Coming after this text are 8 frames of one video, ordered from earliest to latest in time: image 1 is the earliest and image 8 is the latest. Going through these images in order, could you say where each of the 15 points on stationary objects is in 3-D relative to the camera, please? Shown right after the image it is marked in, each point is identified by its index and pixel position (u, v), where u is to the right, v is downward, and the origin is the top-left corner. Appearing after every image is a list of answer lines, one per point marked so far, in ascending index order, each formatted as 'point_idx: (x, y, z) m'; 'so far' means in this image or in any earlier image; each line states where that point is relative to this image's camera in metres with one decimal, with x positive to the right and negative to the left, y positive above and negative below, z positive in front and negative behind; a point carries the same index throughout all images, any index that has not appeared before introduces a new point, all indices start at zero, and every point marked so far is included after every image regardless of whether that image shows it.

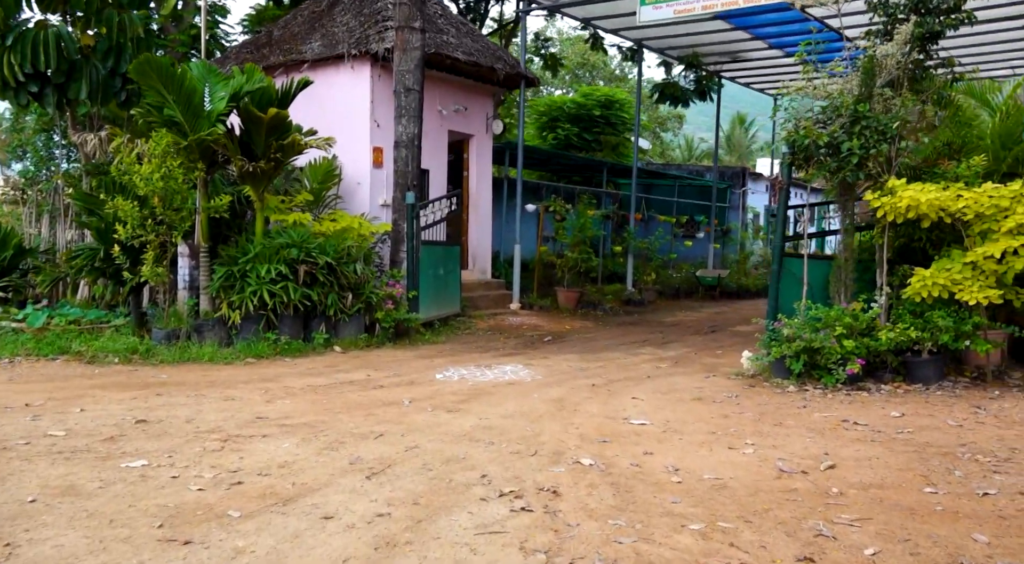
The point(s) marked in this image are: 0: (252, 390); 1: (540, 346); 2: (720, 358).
0: (-1.9, -0.8, +6.5) m
1: (+0.3, -0.7, +10.2) m
2: (+2.3, -0.8, +9.7) m
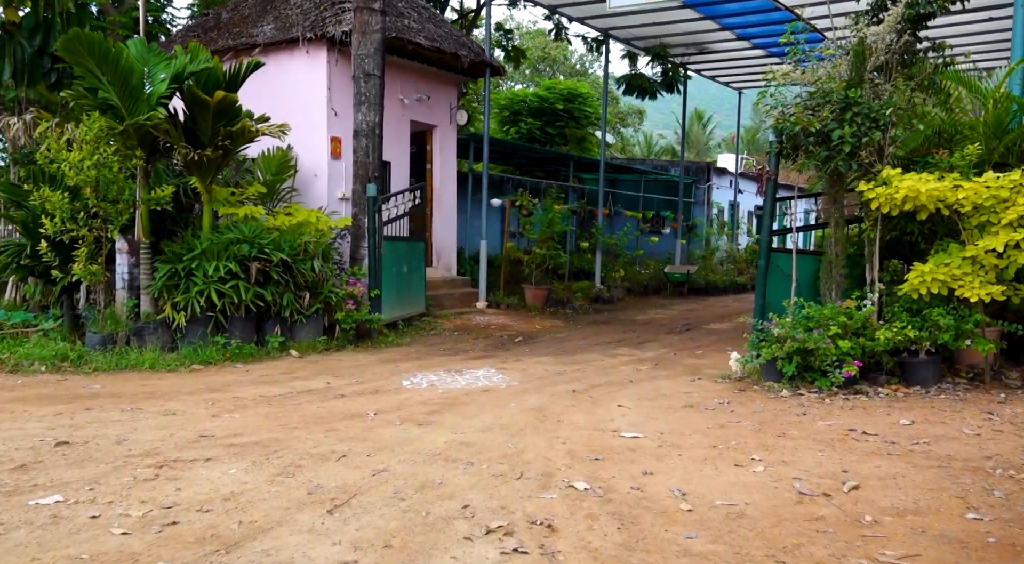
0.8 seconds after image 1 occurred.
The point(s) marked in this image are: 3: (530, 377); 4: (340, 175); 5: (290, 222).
0: (-2.1, -0.8, +5.8) m
1: (0.0, -0.7, +9.6) m
2: (+2.0, -0.8, +9.2) m
3: (+0.2, -0.8, +7.6) m
4: (-2.1, +1.3, +10.7) m
5: (-2.2, +0.6, +8.7) m
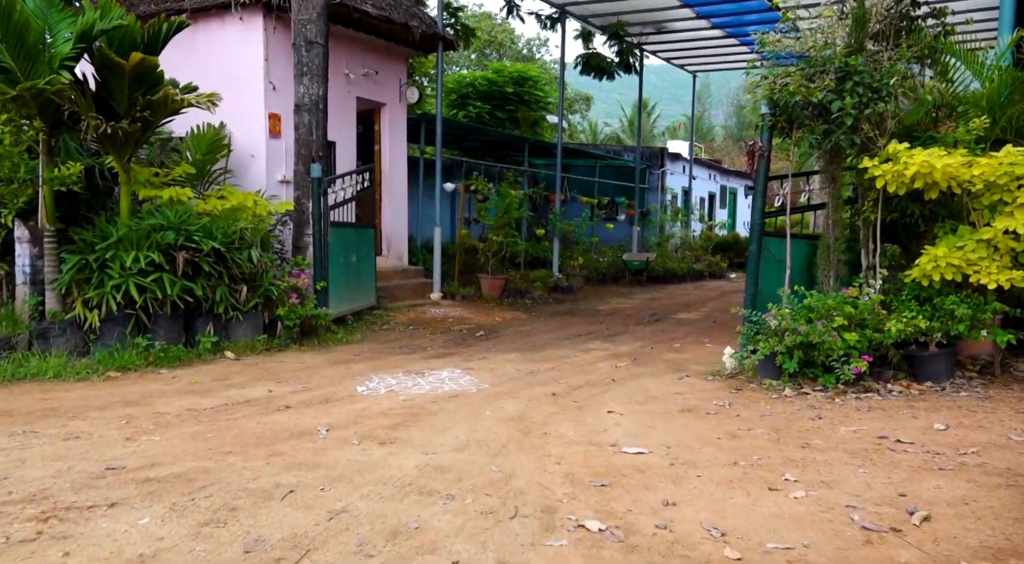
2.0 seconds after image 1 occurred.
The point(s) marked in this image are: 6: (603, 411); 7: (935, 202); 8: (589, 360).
0: (-2.2, -0.7, +4.8) m
1: (-0.4, -0.6, +8.7) m
2: (+1.6, -0.7, +8.4) m
3: (-0.1, -0.7, +6.7) m
4: (-2.5, +1.4, +9.7) m
5: (-2.5, +0.6, +7.7) m
6: (+0.6, -0.8, +5.6) m
7: (+3.4, +0.6, +7.2) m
8: (+0.7, -0.7, +7.8) m
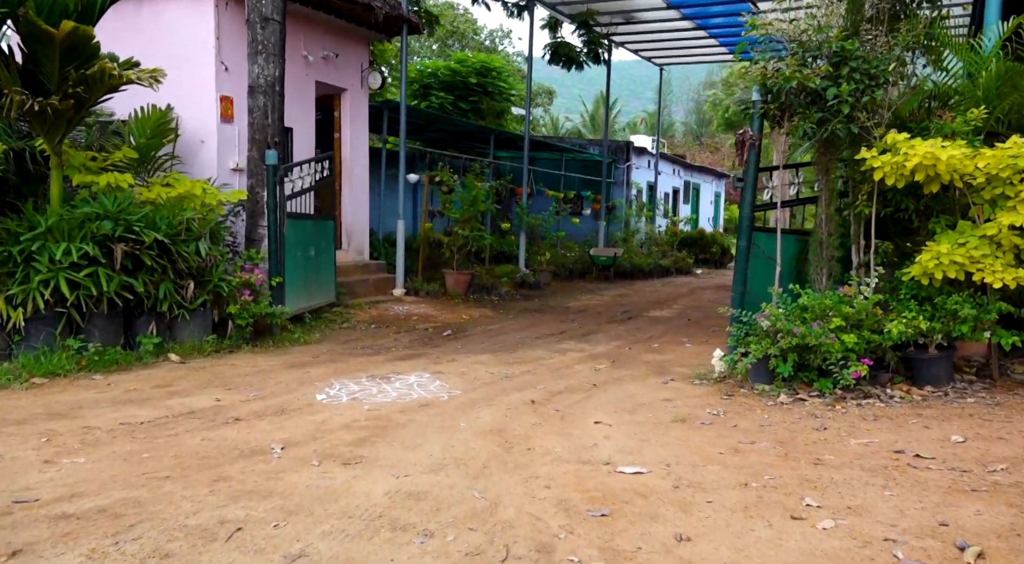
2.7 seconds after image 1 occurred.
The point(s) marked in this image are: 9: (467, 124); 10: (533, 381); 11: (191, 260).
0: (-2.3, -0.7, +4.2) m
1: (-0.7, -0.6, +8.2) m
2: (+1.4, -0.7, +7.9) m
3: (-0.3, -0.7, +6.1) m
4: (-2.8, +1.4, +9.0) m
5: (-2.7, +0.7, +7.0) m
6: (+0.4, -0.8, +5.1) m
7: (+3.2, +0.7, +6.8) m
8: (+0.4, -0.7, +7.3) m
9: (-0.8, +2.7, +15.0) m
10: (+0.1, -0.7, +6.4) m
11: (-2.4, +0.2, +6.7) m
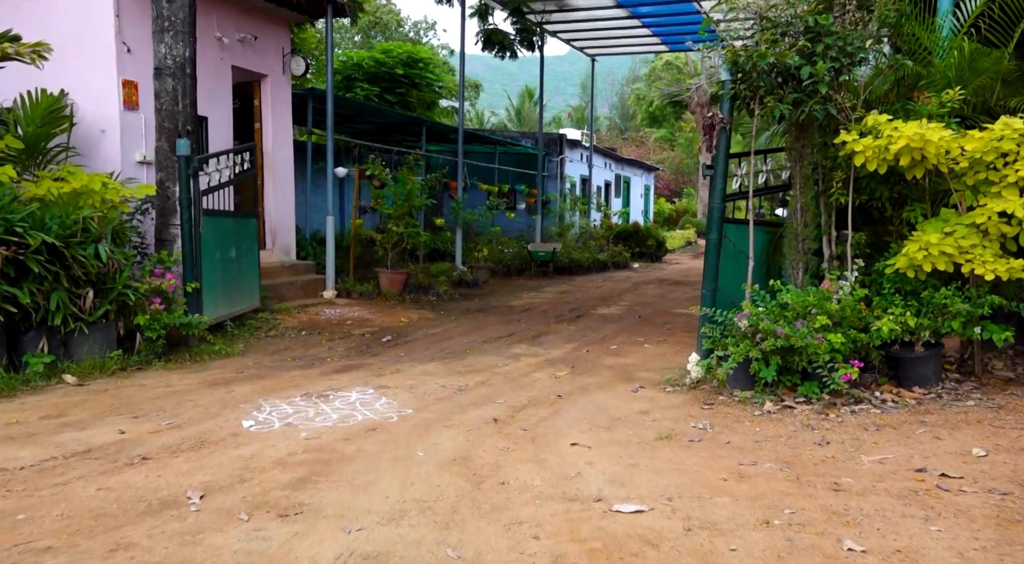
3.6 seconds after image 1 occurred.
0: (-2.4, -0.8, +3.3) m
1: (-1.1, -0.6, +7.4) m
2: (+0.9, -0.6, +7.3) m
3: (-0.5, -0.7, +5.4) m
4: (-3.4, +1.4, +8.0) m
5: (-3.1, +0.6, +6.1) m
6: (+0.3, -0.8, +4.4) m
7: (+2.8, +0.7, +6.3) m
8: (+0.1, -0.7, +6.6) m
9: (-1.8, +2.7, +14.2) m
10: (-0.1, -0.7, +5.7) m
11: (-2.8, +0.1, +5.8) m
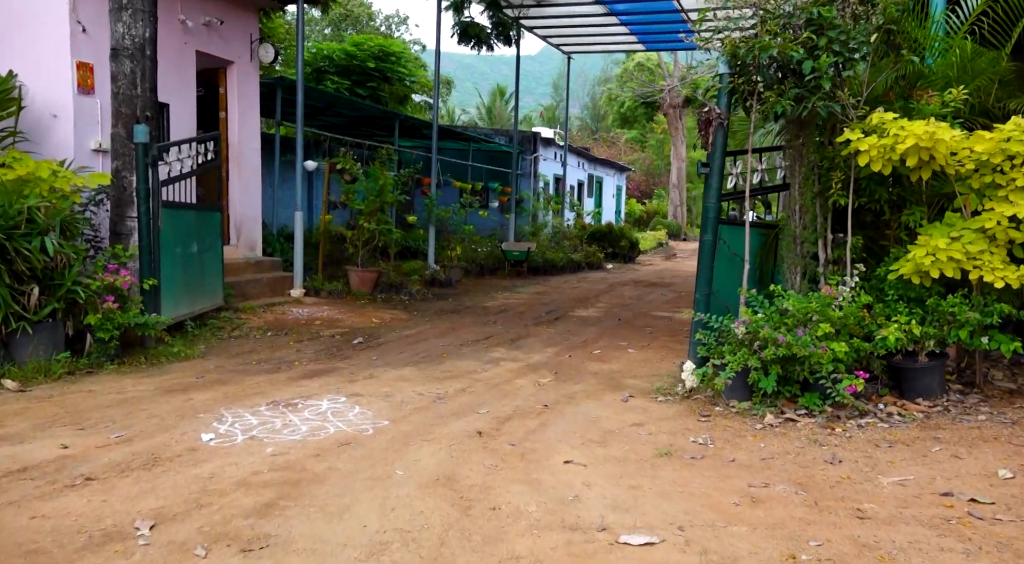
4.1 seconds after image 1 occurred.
0: (-2.4, -0.8, +2.8) m
1: (-1.2, -0.6, +7.0) m
2: (+0.8, -0.7, +7.0) m
3: (-0.6, -0.7, +5.0) m
4: (-3.5, +1.4, +7.5) m
5: (-3.2, +0.7, +5.6) m
6: (+0.2, -0.8, +4.0) m
7: (+2.7, +0.7, +6.0) m
8: (-0.1, -0.7, +6.2) m
9: (-2.2, +2.7, +13.7) m
10: (-0.2, -0.7, +5.3) m
11: (-2.9, +0.1, +5.3) m
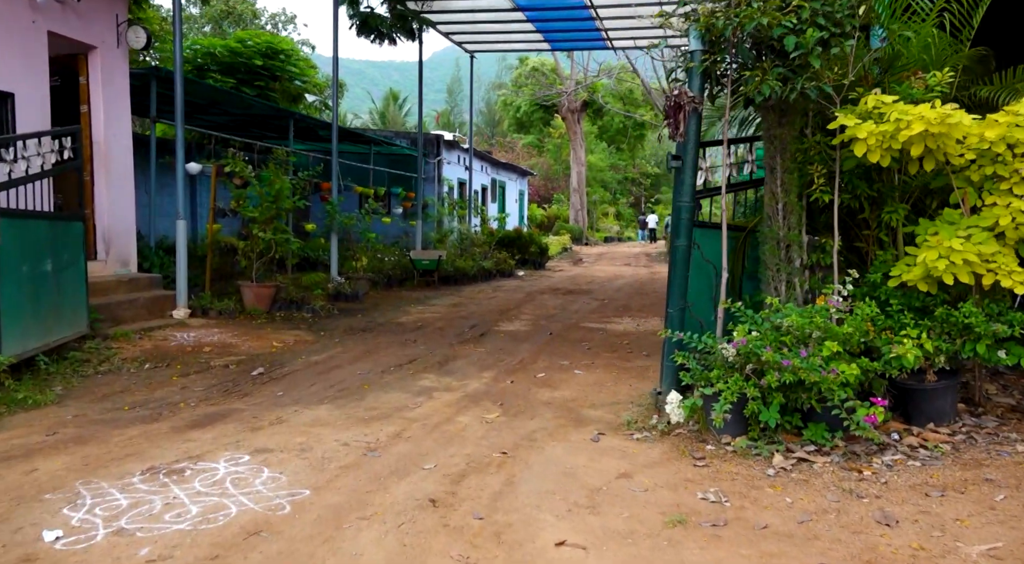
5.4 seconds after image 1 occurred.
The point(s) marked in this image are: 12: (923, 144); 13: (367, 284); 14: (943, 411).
0: (-2.3, -0.9, +1.5) m
1: (-1.7, -0.7, +5.7) m
2: (+0.3, -0.7, +6.0) m
3: (-0.8, -0.8, +3.9) m
4: (-4.0, +1.2, +6.0) m
5: (-3.4, +0.5, +4.2) m
6: (+0.1, -0.9, +3.0) m
7: (+2.4, +0.6, +5.3) m
8: (-0.4, -0.8, +5.2) m
9: (-3.5, +2.5, +12.4) m
10: (-0.5, -0.8, +4.2) m
11: (-3.1, 0.0, +4.0) m
12: (+2.2, +0.7, +4.8) m
13: (-2.1, 0.0, +13.1) m
14: (+2.3, -0.7, +4.8) m
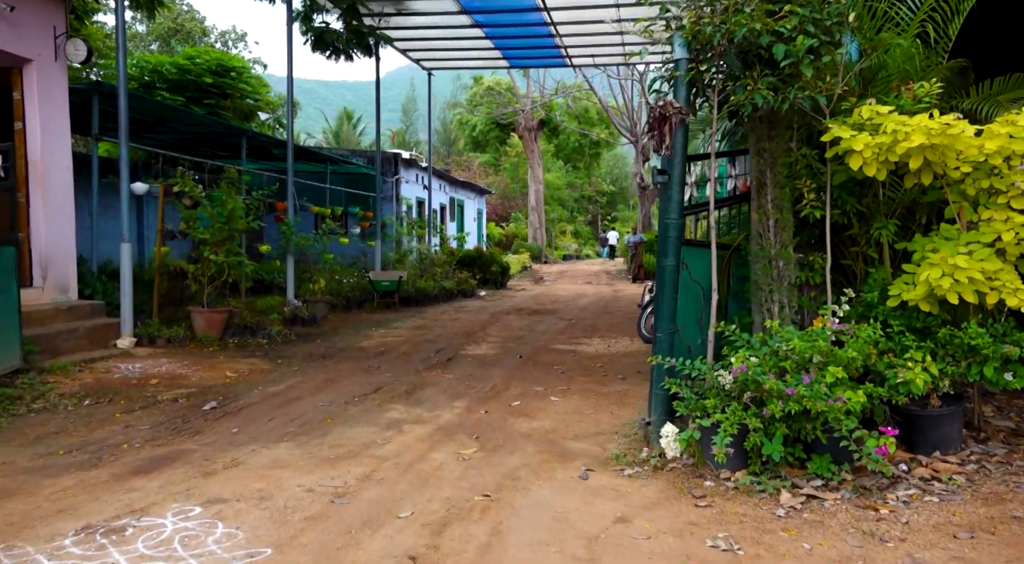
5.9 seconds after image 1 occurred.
0: (-2.2, -1.0, +1.0) m
1: (-1.8, -0.9, +5.3) m
2: (+0.2, -0.9, +5.6) m
3: (-0.9, -0.9, +3.5) m
4: (-4.2, +1.0, +5.5) m
5: (-3.5, +0.3, +3.6) m
6: (+0.1, -1.0, +2.6) m
7: (+2.2, +0.5, +5.1) m
8: (-0.5, -0.9, +4.8) m
9: (-4.0, +2.2, +11.9) m
10: (-0.5, -0.9, +3.8) m
11: (-3.2, -0.1, +3.4) m
12: (+2.1, +0.6, +4.5) m
13: (-2.6, -0.4, +12.6) m
14: (+2.2, -0.8, +4.5) m
